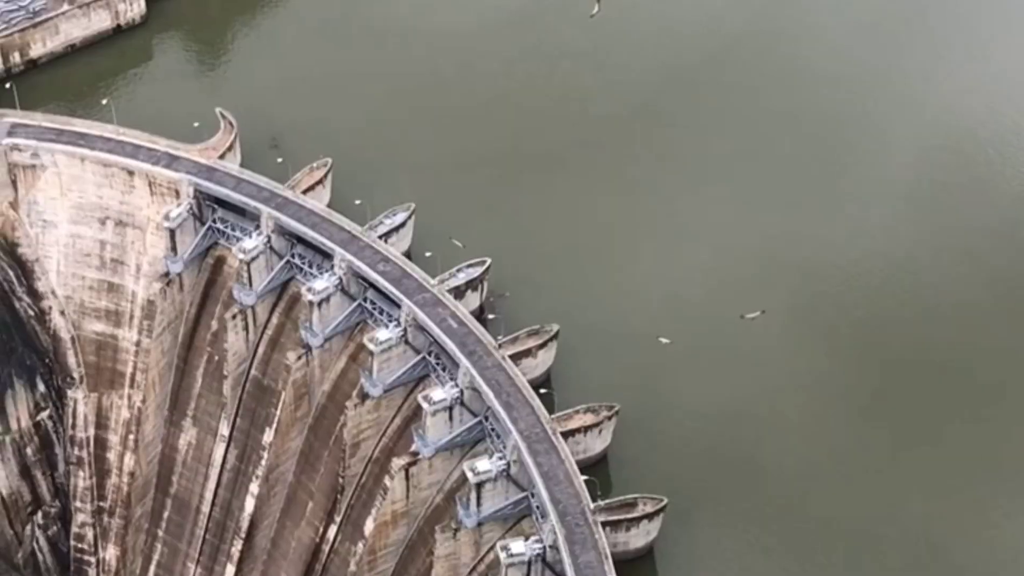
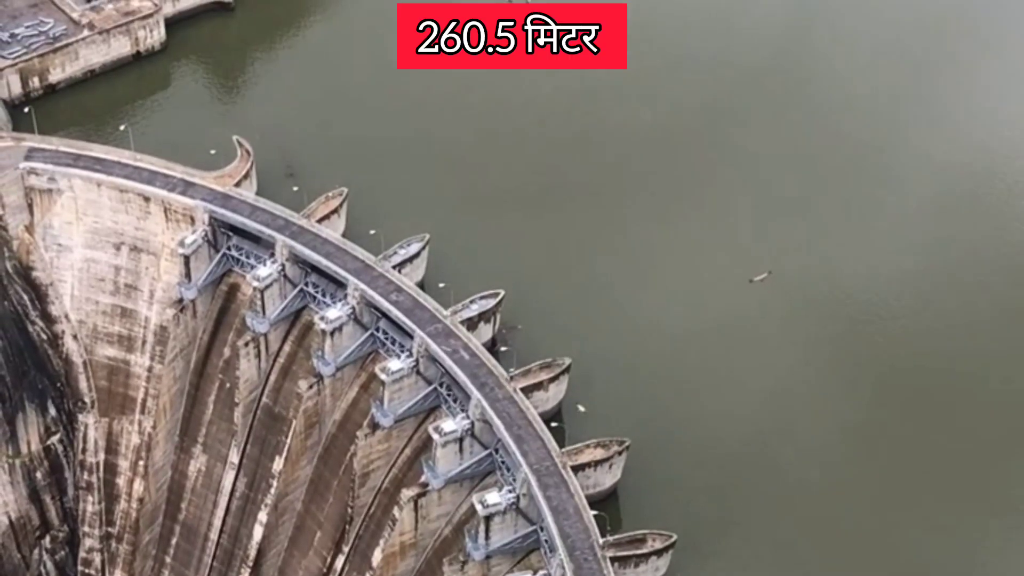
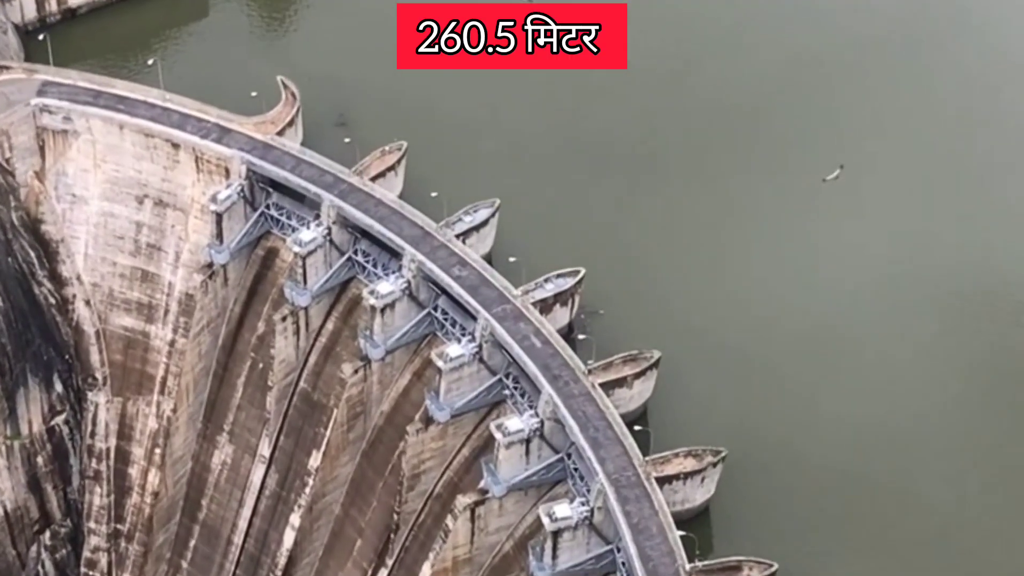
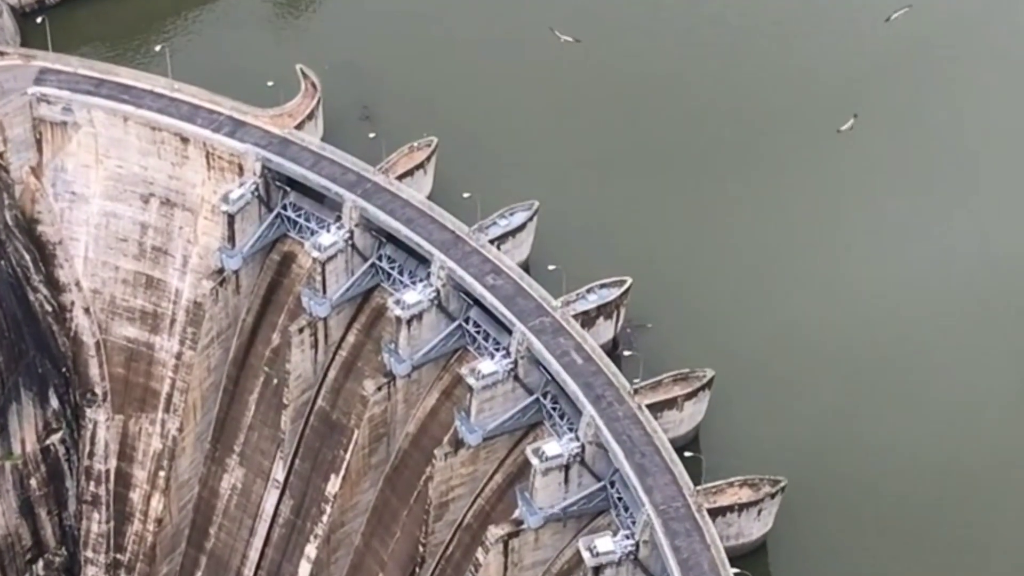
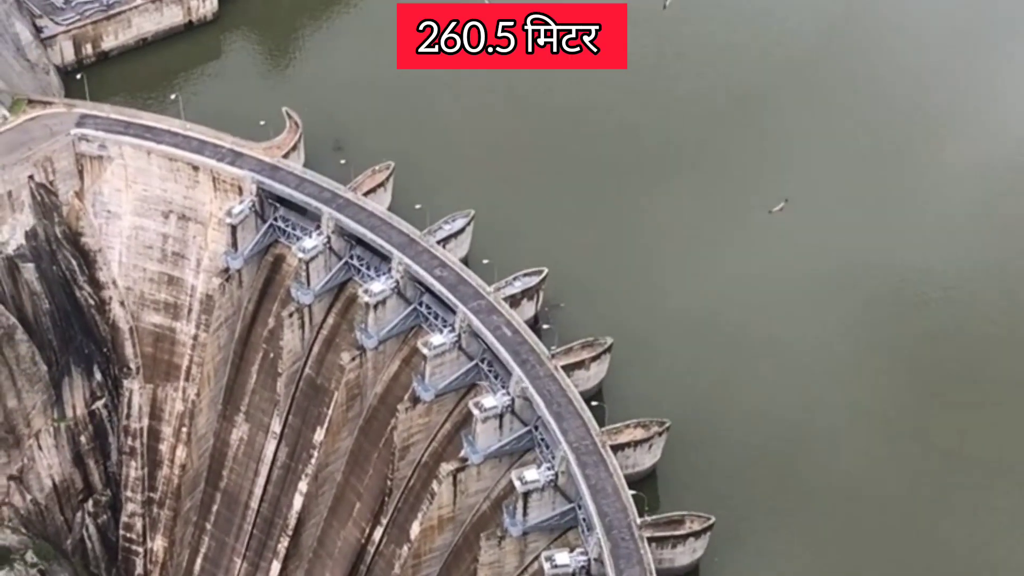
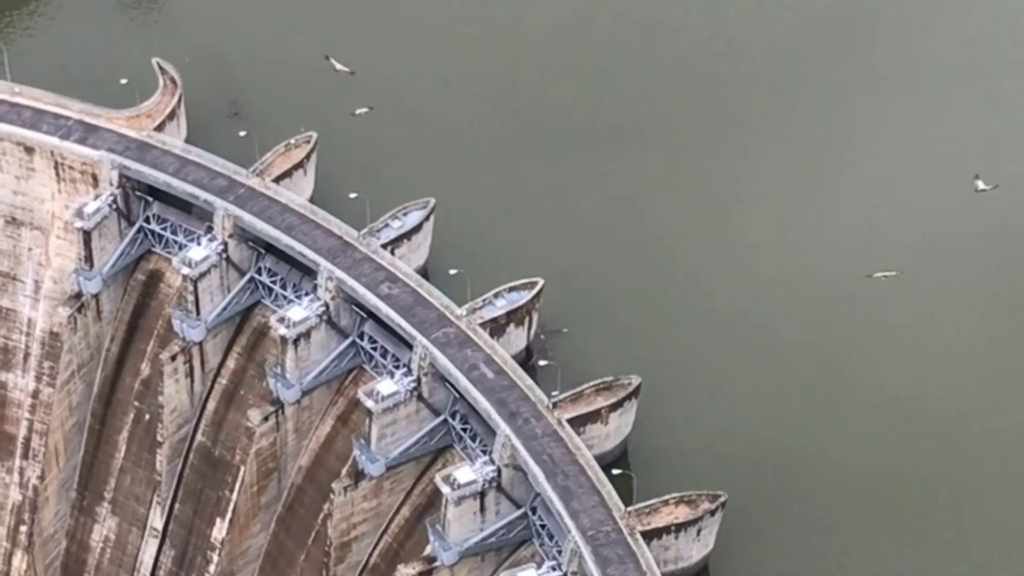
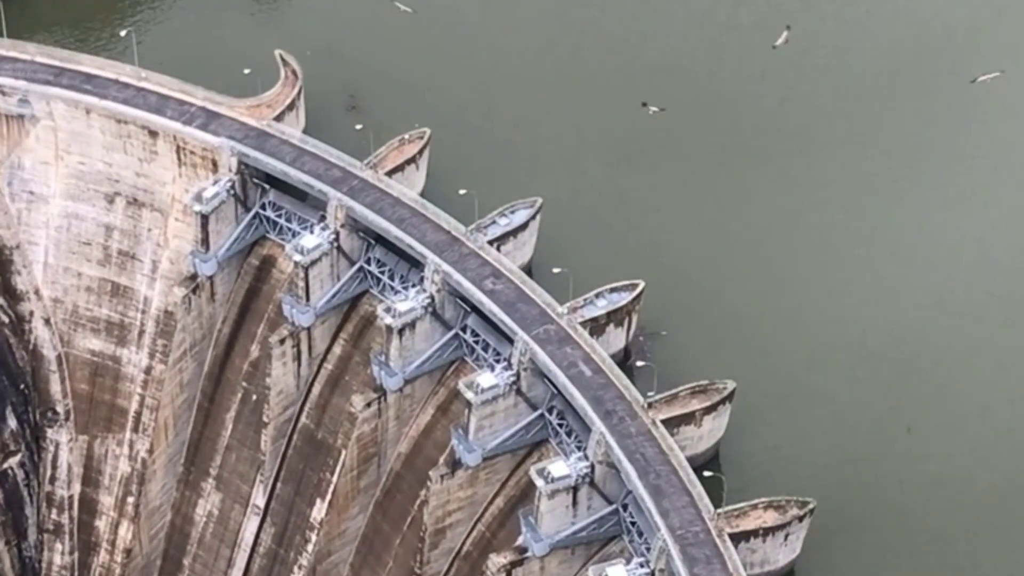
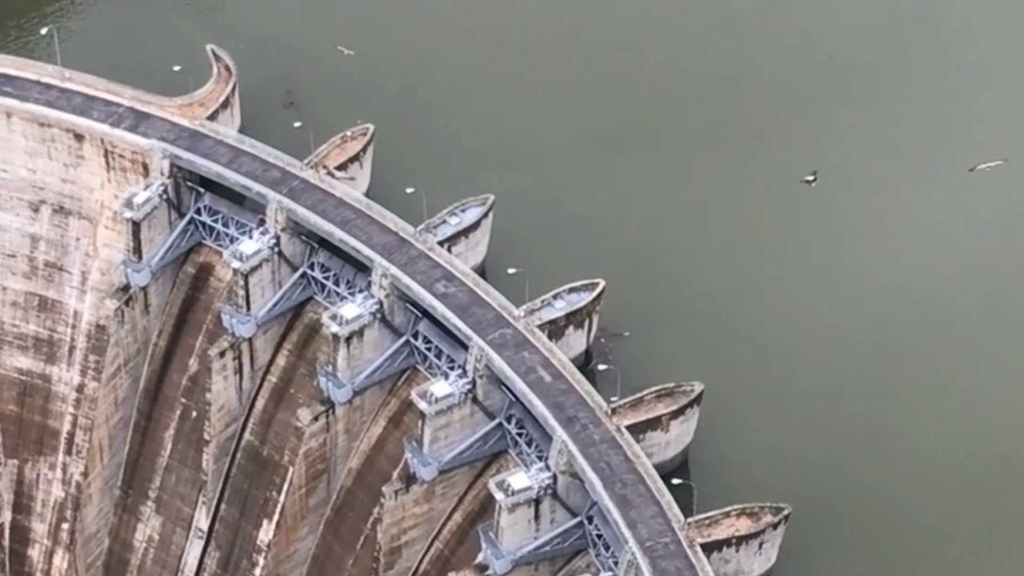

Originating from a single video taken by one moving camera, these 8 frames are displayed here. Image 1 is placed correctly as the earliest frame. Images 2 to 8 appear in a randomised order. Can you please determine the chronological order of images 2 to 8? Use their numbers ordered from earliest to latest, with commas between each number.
2, 5, 3, 4, 7, 8, 6
